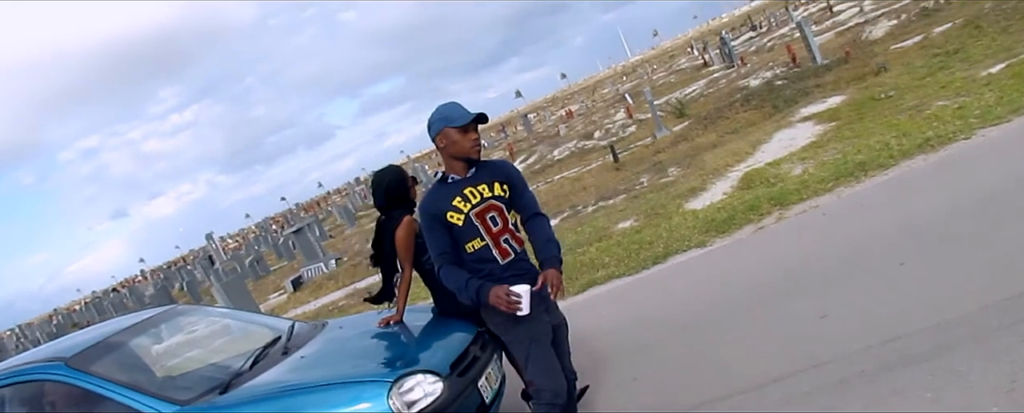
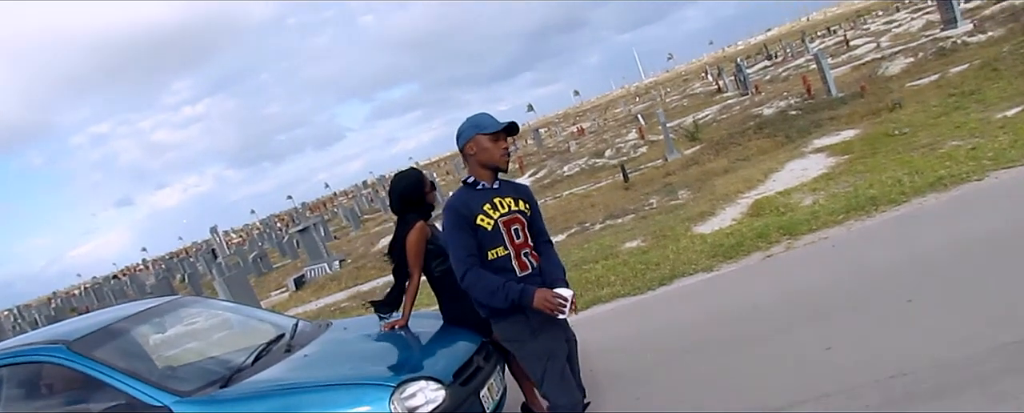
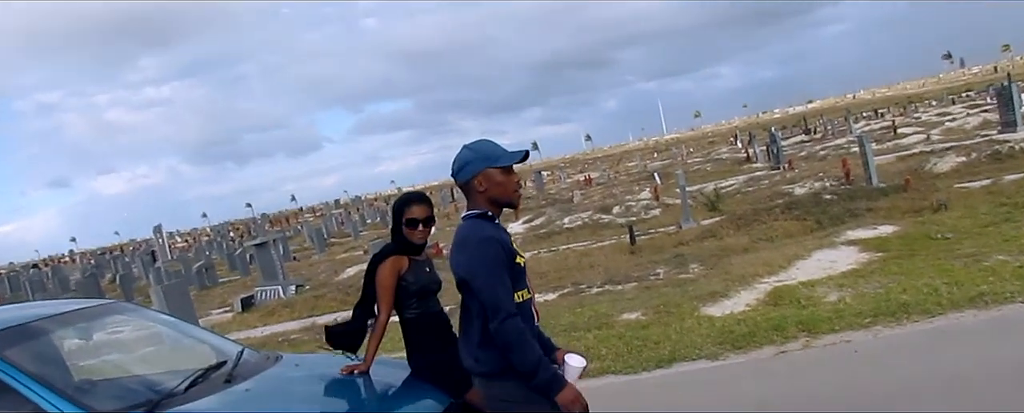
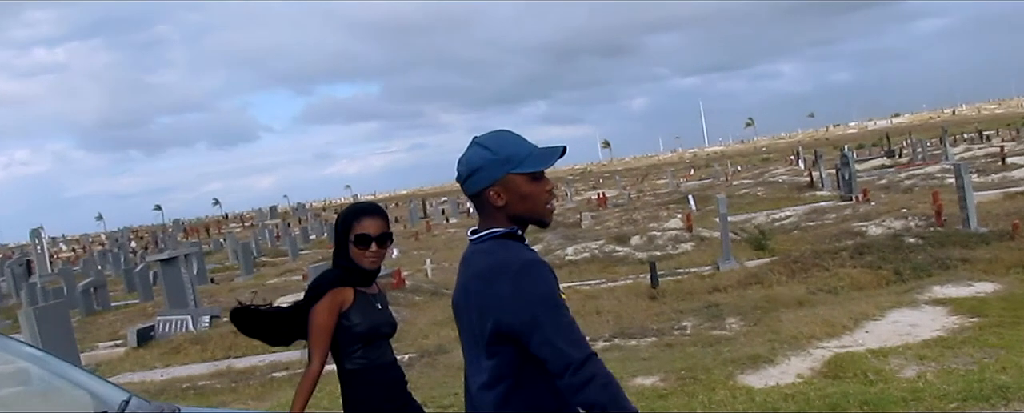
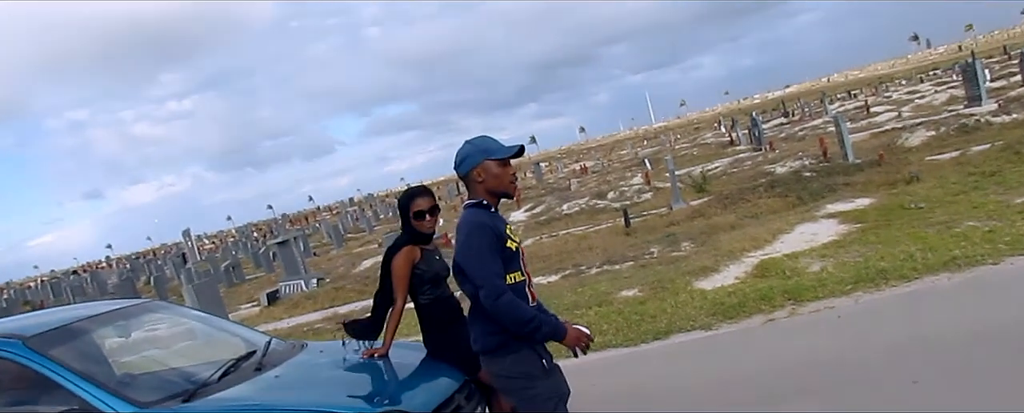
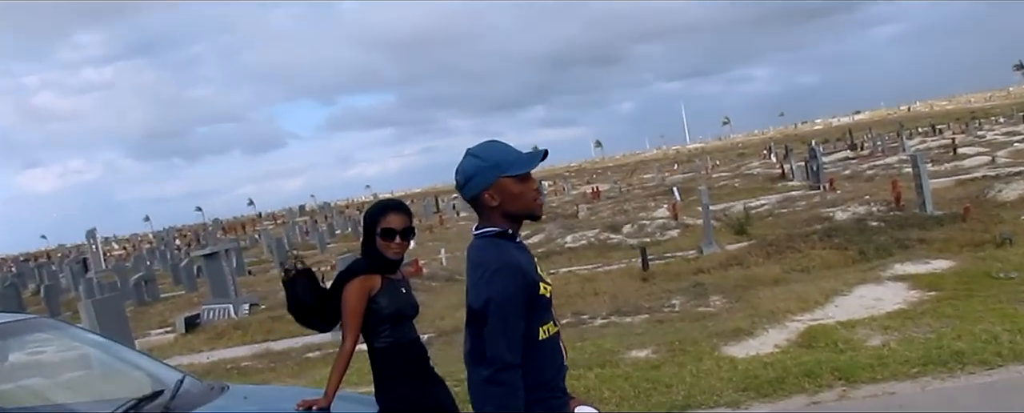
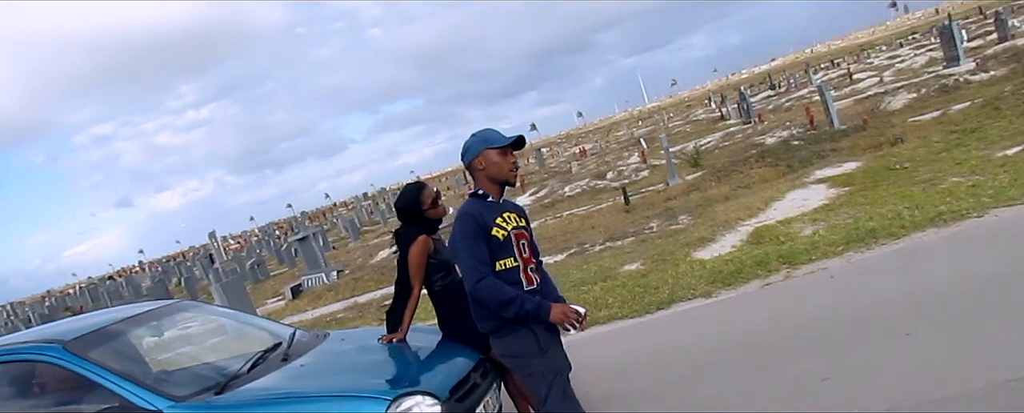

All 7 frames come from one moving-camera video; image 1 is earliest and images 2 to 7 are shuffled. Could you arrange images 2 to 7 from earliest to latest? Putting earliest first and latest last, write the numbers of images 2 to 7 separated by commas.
2, 7, 5, 3, 6, 4
